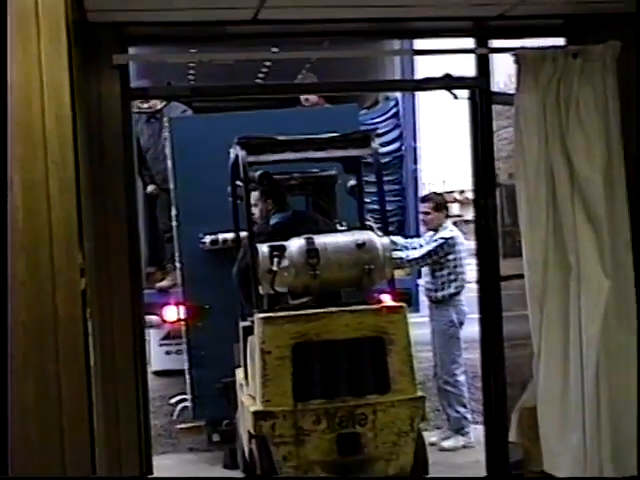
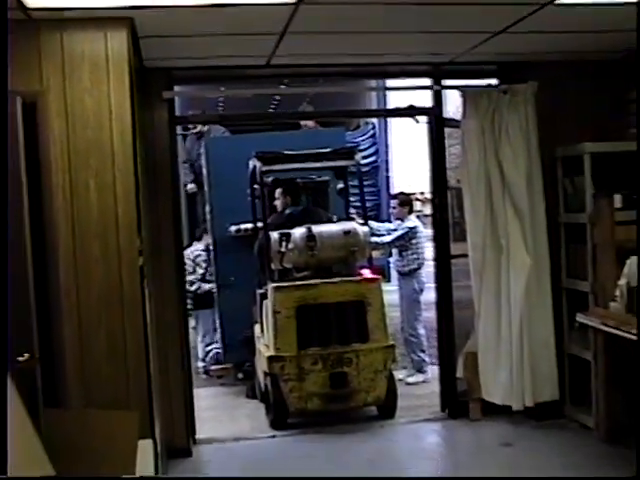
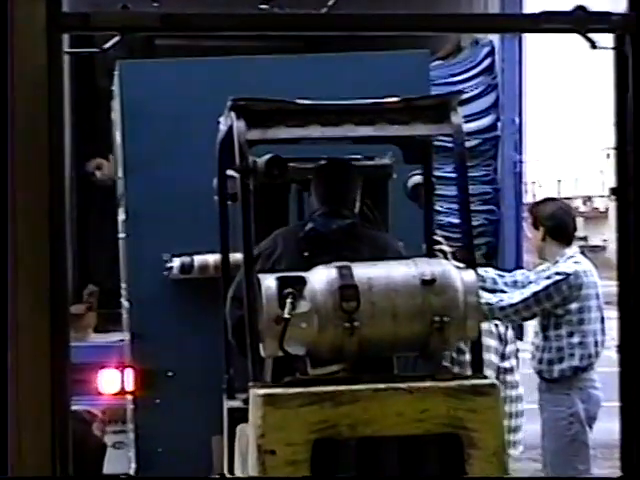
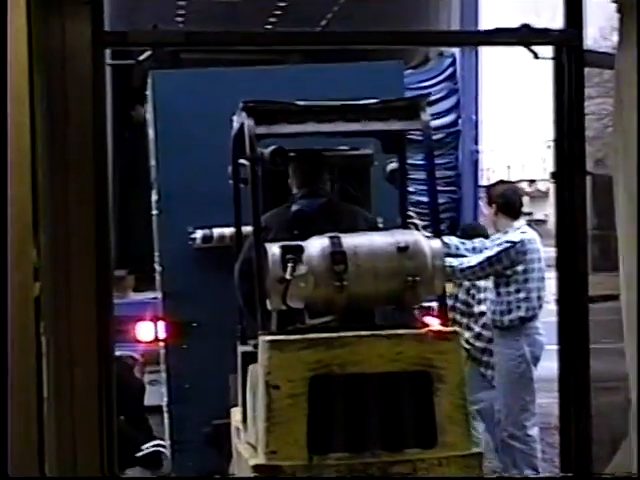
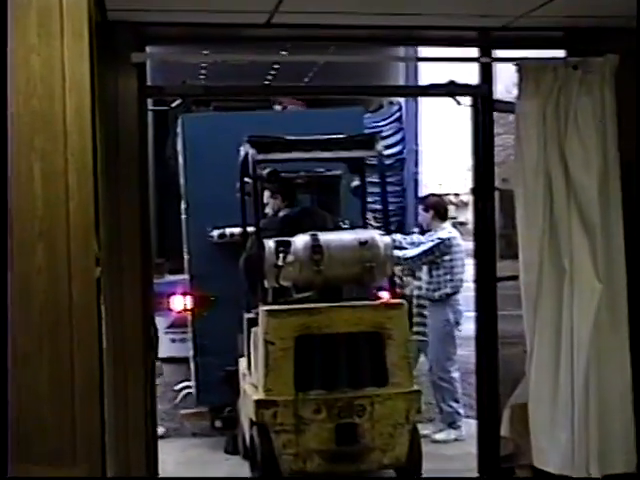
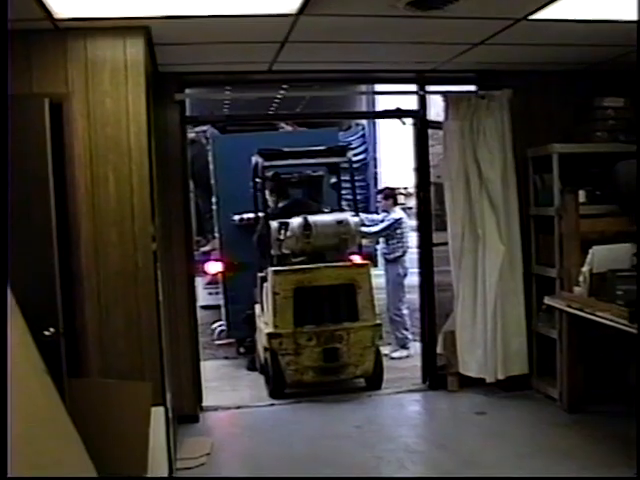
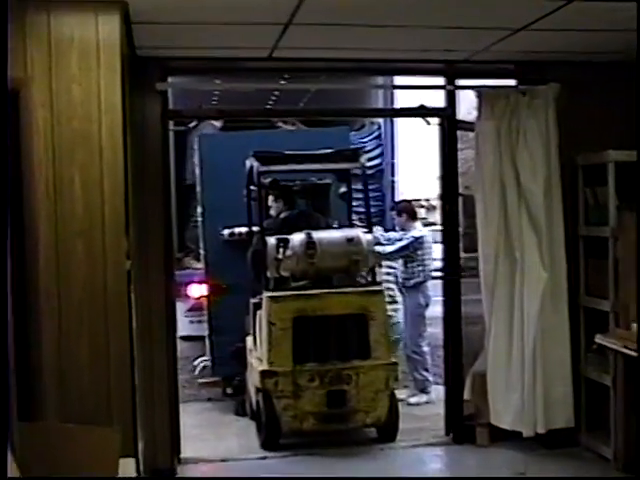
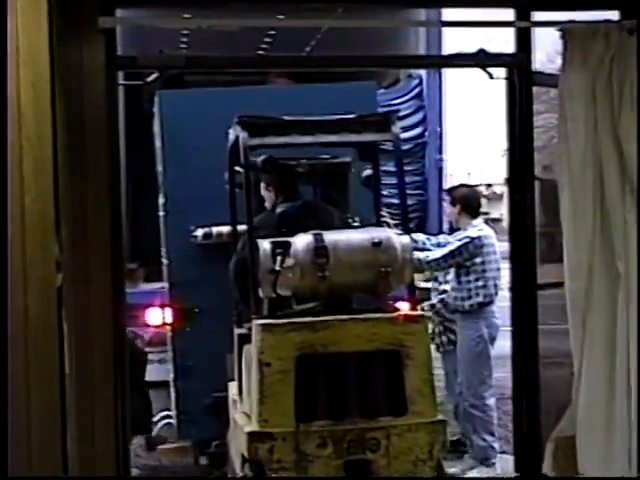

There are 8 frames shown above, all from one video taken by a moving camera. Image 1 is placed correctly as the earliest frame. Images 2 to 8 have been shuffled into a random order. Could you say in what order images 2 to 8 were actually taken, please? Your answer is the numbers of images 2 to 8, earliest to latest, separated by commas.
2, 6, 7, 5, 8, 4, 3
